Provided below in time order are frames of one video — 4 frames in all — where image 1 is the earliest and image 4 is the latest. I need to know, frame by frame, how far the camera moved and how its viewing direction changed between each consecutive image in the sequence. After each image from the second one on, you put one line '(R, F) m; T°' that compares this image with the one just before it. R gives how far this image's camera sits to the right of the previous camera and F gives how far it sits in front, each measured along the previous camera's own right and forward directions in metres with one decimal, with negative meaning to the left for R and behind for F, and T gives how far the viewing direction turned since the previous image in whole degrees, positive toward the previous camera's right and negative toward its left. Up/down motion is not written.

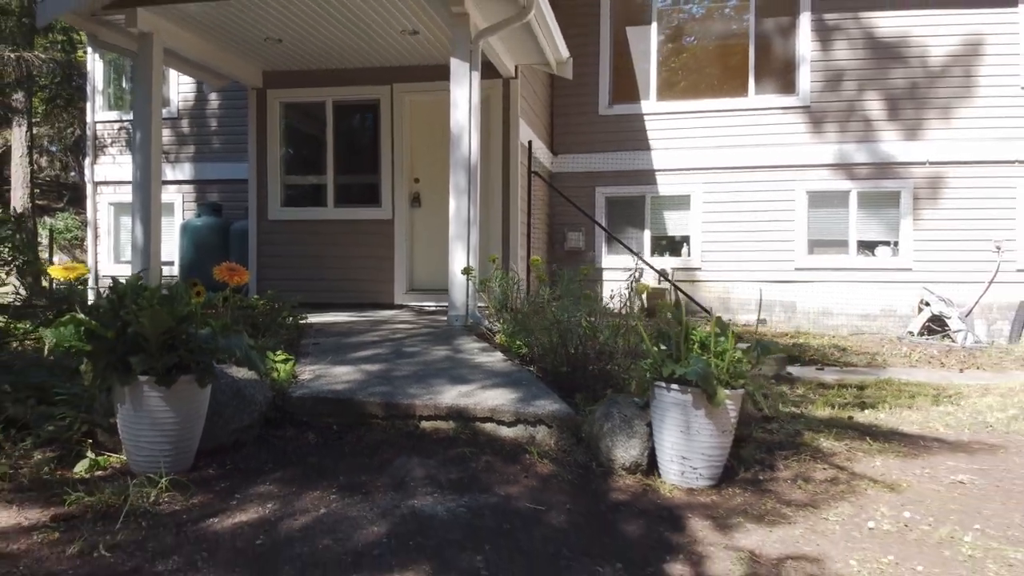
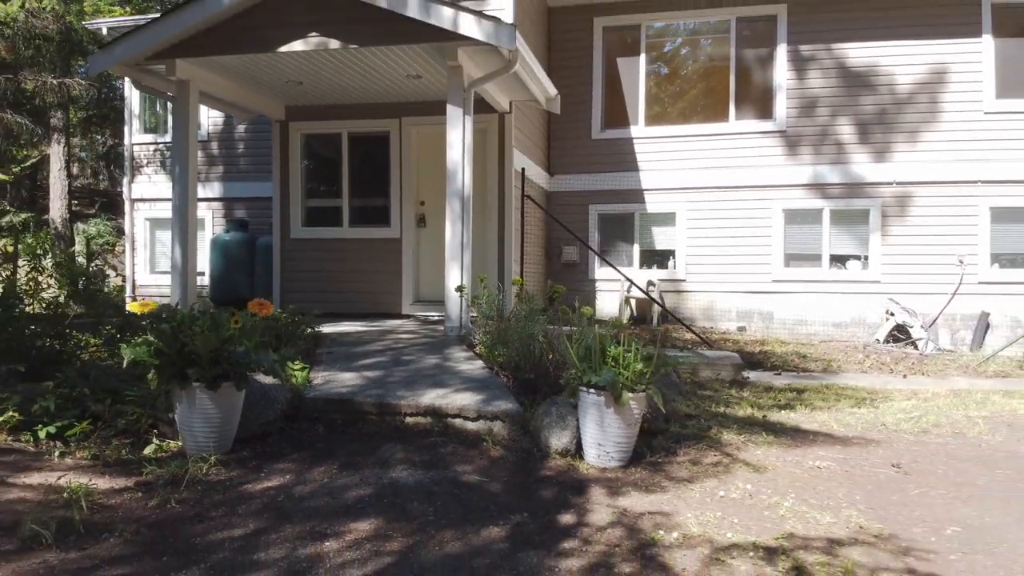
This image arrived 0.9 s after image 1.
(+0.3, -0.9) m; -2°
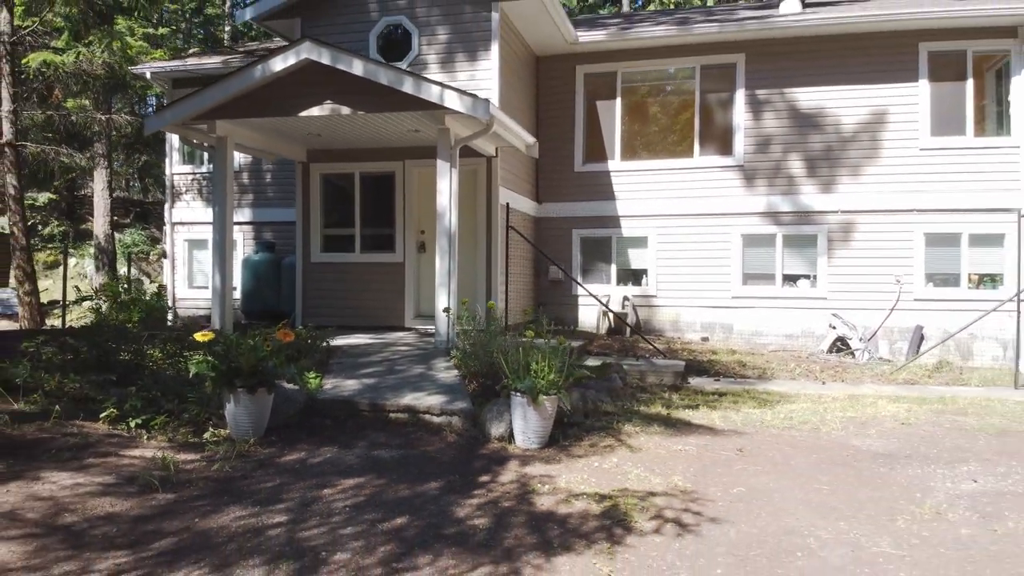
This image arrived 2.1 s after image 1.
(+0.5, -1.5) m; -2°
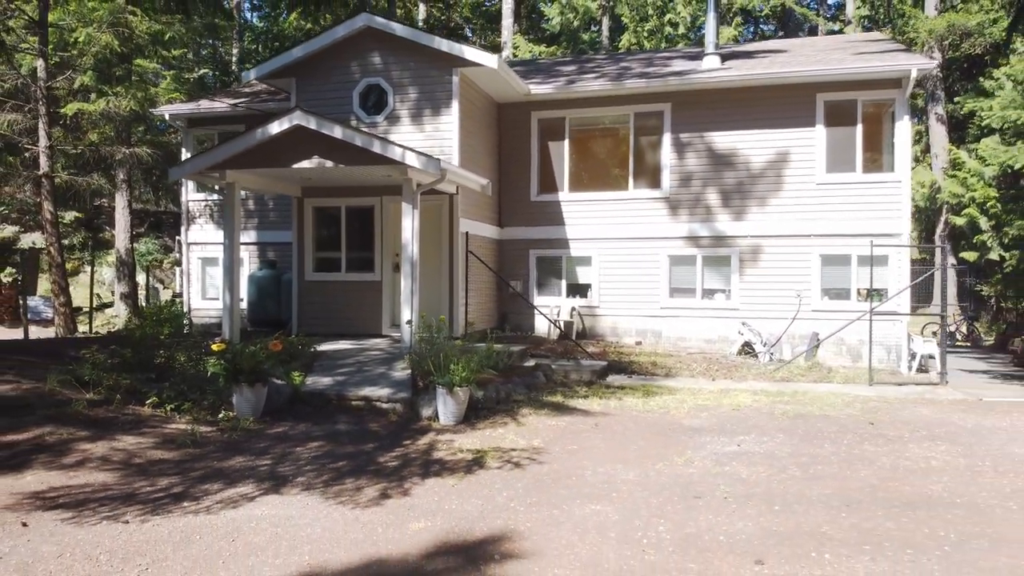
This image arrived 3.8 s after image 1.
(+0.8, -2.2) m; -1°
